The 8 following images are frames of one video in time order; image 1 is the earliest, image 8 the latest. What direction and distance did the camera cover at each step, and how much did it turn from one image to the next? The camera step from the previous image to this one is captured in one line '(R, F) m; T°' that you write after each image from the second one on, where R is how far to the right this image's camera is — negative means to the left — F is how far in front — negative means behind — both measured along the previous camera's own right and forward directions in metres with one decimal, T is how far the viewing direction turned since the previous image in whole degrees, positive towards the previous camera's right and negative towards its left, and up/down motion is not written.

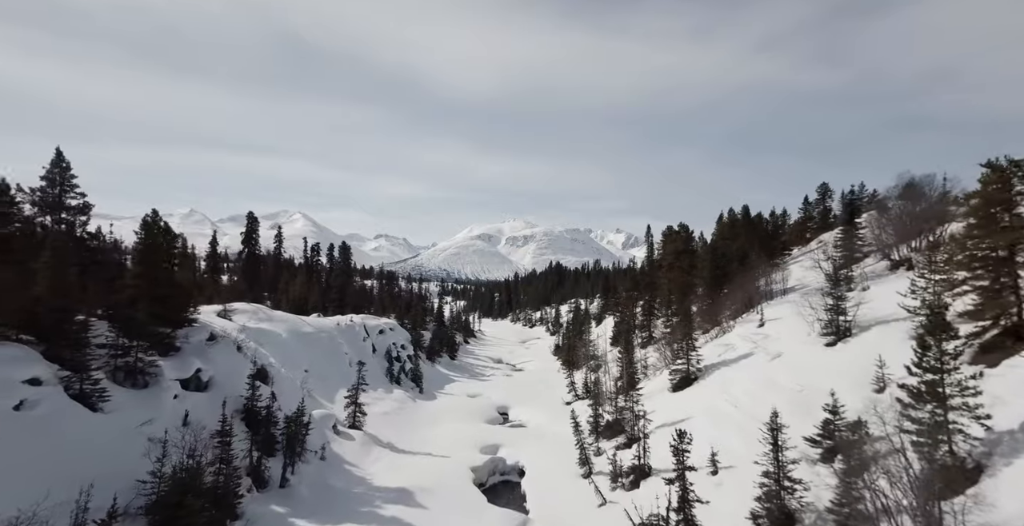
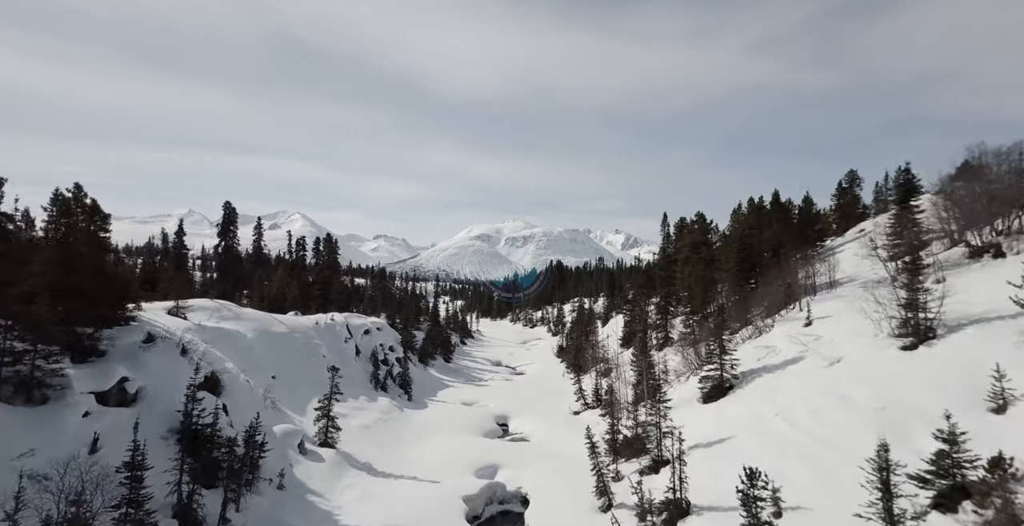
(-0.2, +8.8) m; 0°
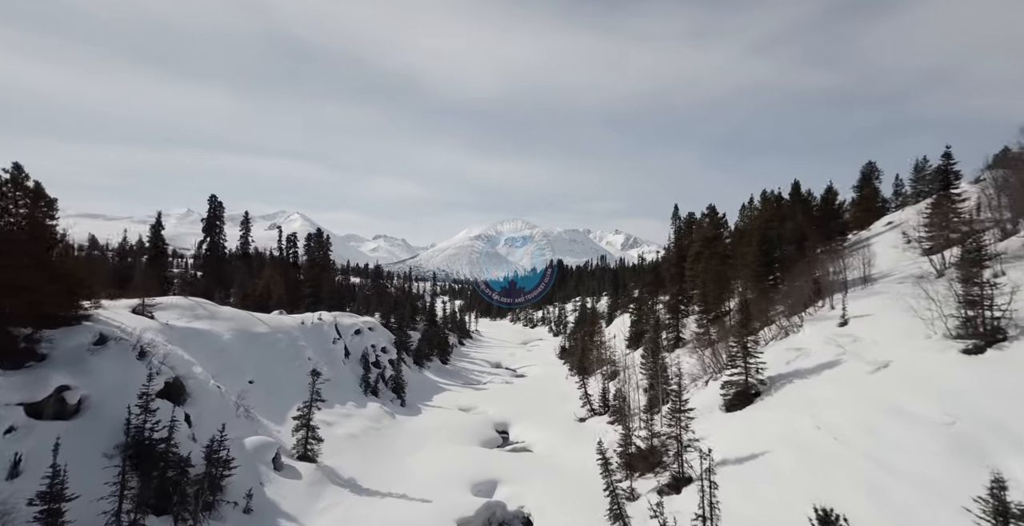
(-0.1, +5.0) m; 0°
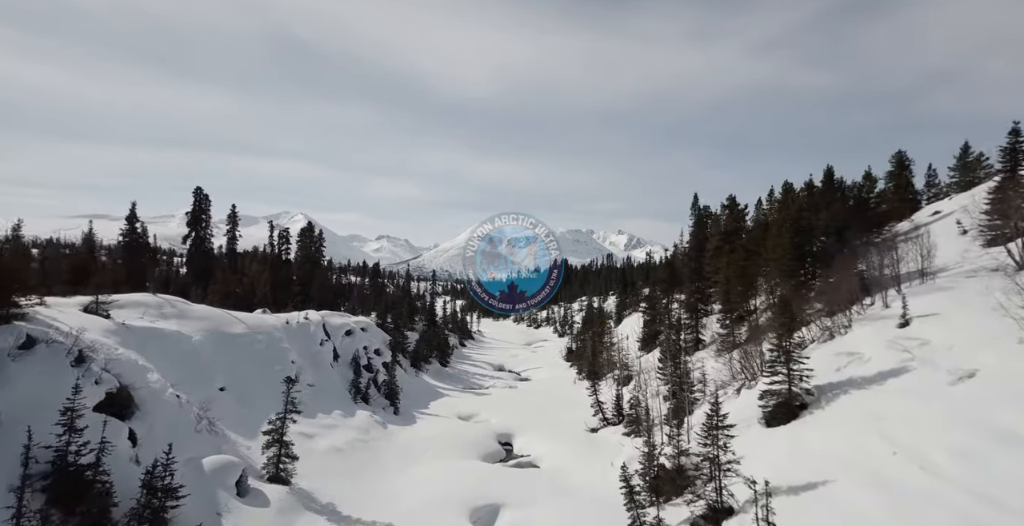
(-0.2, +6.1) m; 0°
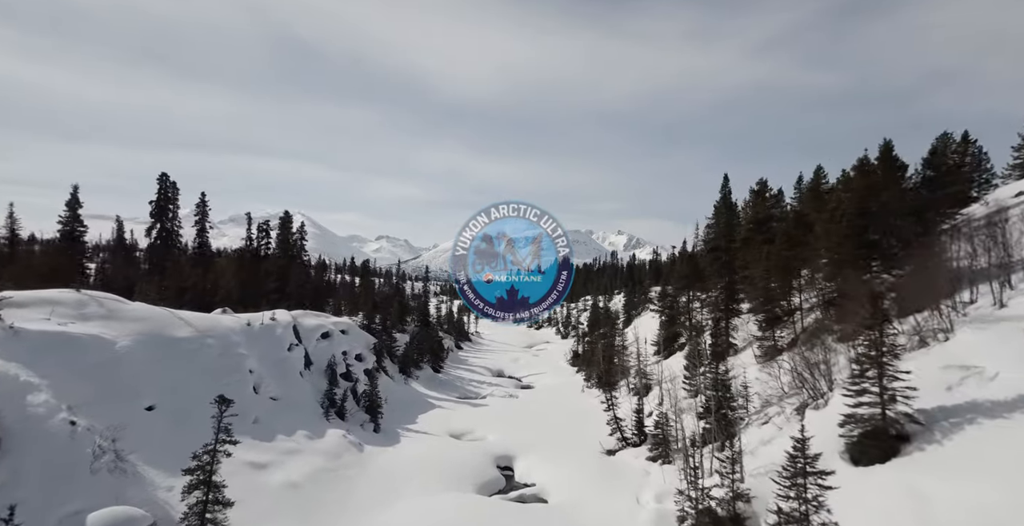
(-0.2, +9.3) m; 0°
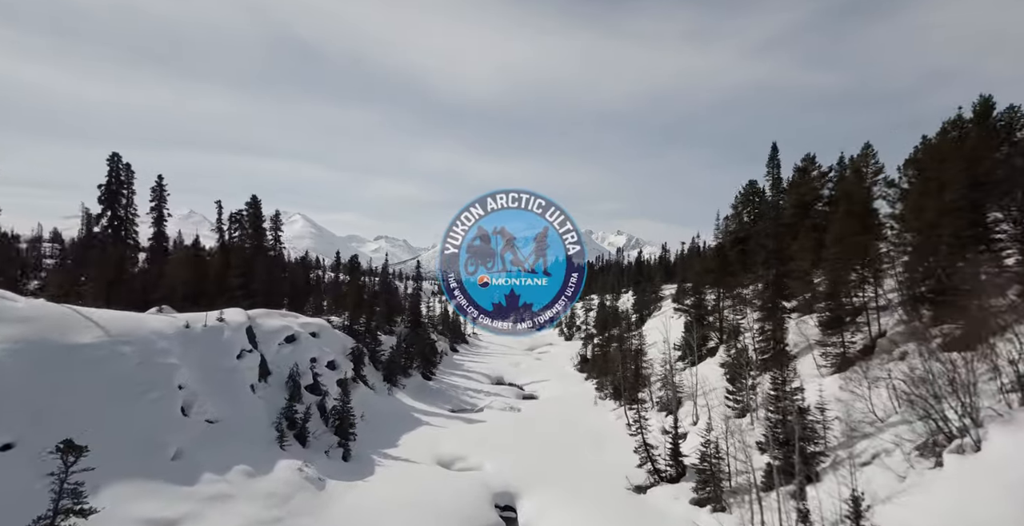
(-0.2, +10.4) m; 0°
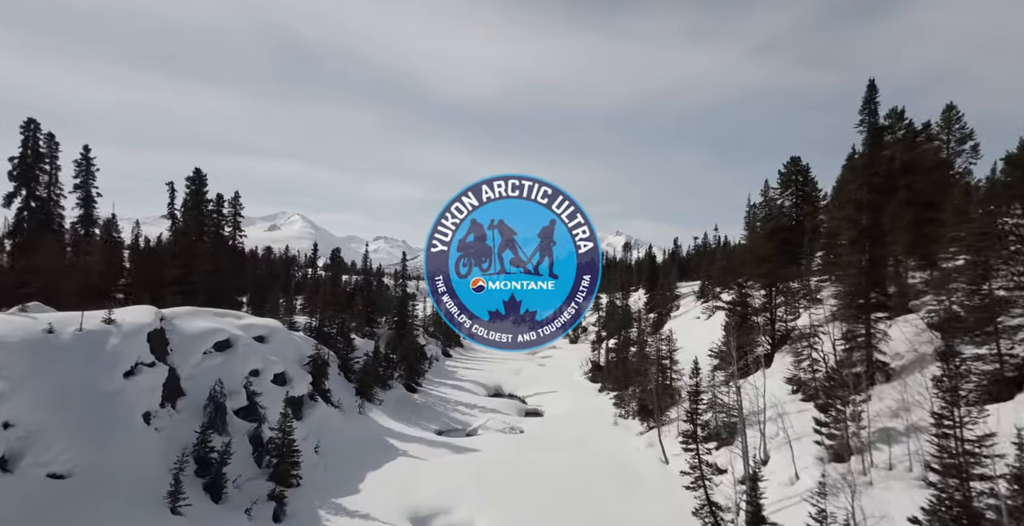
(-0.1, +12.7) m; 0°
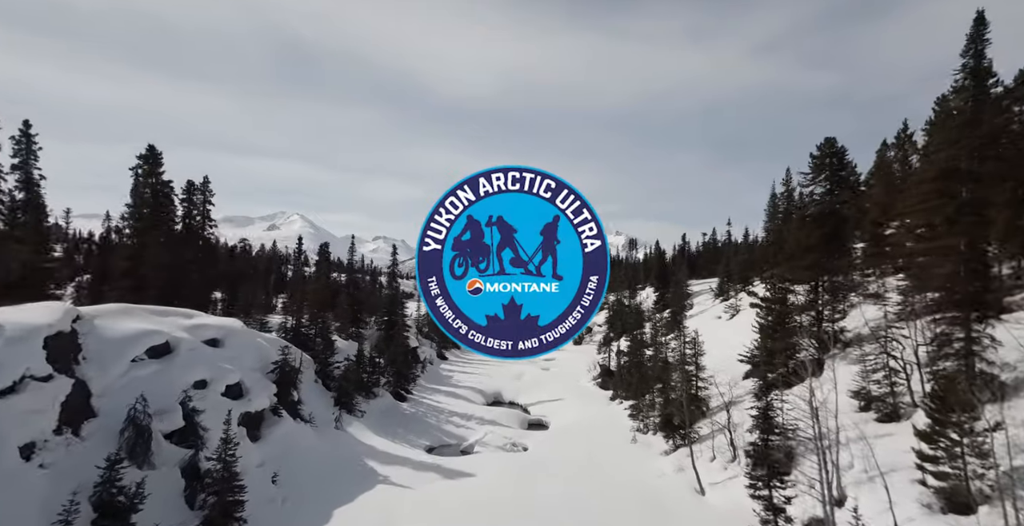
(-0.2, +7.7) m; 0°
